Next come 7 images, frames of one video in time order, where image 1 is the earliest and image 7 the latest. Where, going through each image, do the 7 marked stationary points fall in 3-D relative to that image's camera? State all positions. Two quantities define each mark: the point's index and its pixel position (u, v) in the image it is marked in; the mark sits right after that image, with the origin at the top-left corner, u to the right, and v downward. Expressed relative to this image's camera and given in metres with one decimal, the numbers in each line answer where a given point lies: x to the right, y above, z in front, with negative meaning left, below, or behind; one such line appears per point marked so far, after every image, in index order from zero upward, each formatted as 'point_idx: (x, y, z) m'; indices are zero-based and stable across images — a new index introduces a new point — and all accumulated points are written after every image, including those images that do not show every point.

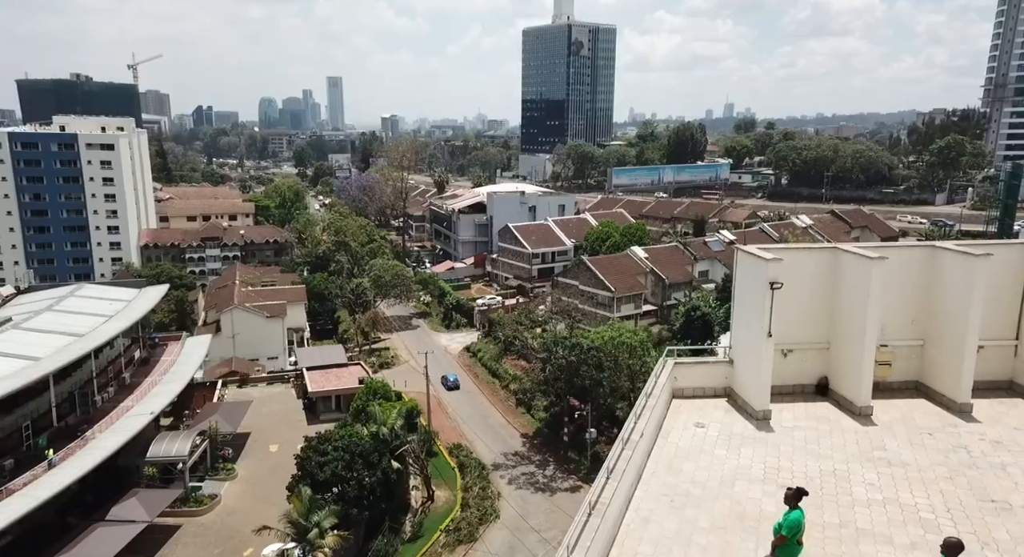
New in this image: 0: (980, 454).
0: (+4.4, -1.6, +6.4) m
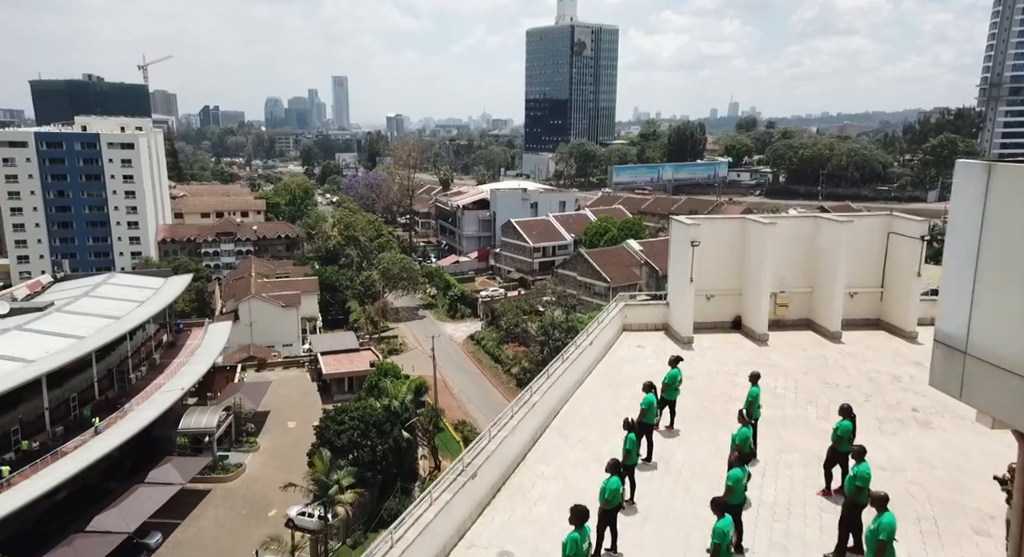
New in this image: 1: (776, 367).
0: (+4.2, -1.1, +9.1) m
1: (+3.4, -1.1, +8.9) m
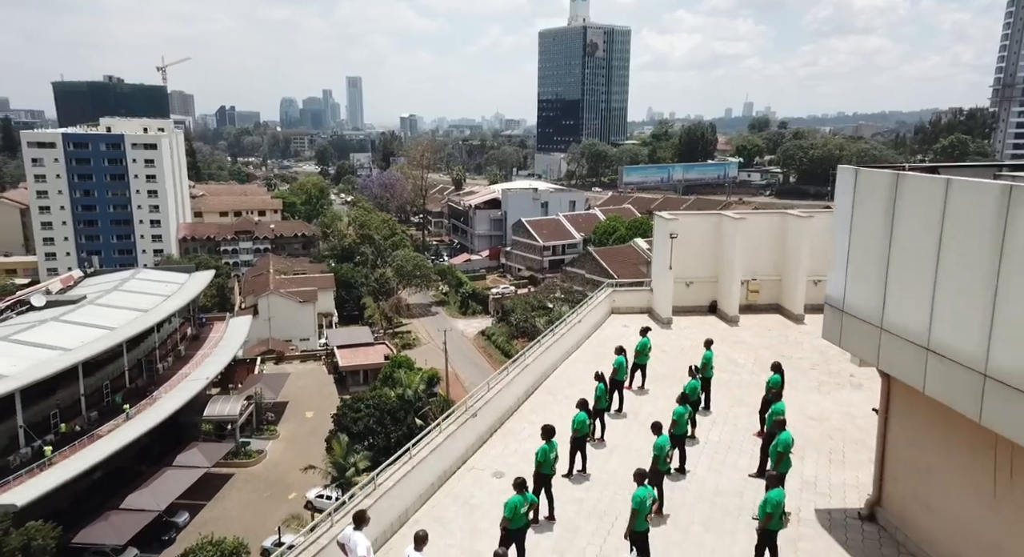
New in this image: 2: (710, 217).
0: (+4.2, -0.9, +10.4) m
1: (+3.4, -1.0, +10.3) m
2: (+3.3, +1.0, +11.5) m
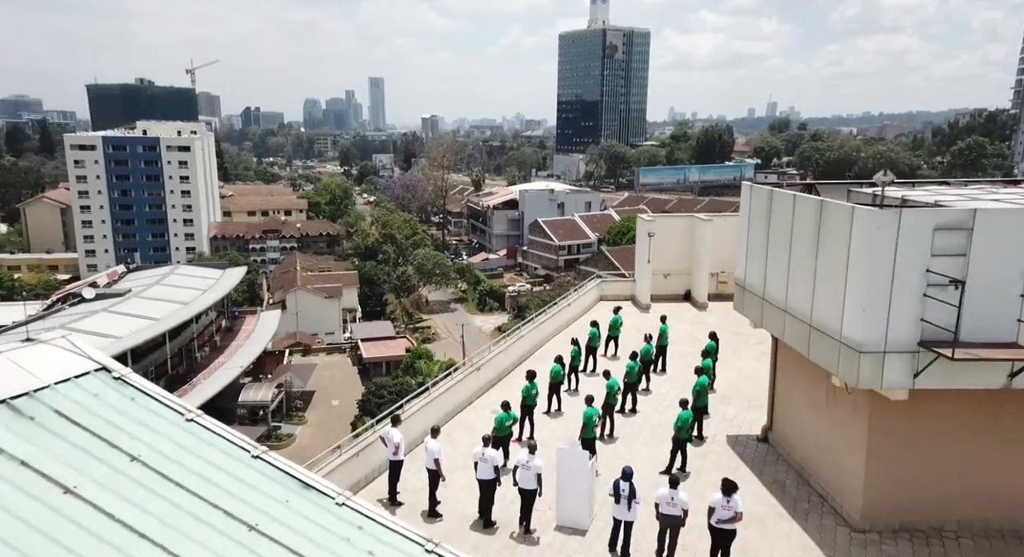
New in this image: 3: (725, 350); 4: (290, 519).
0: (+4.3, -0.7, +12.5) m
1: (+3.5, -0.8, +12.3) m
2: (+3.4, +1.2, +13.6) m
3: (+3.2, -1.1, +10.5) m
4: (-1.2, -1.3, +3.5) m
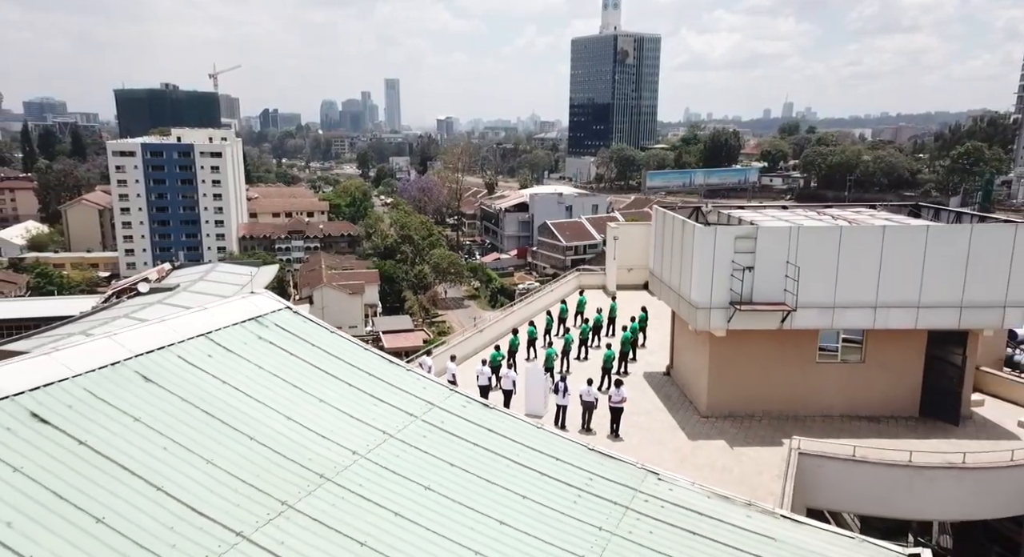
0: (+4.2, -0.6, +16.5) m
1: (+3.4, -0.6, +16.4) m
2: (+3.3, +1.3, +17.7) m
3: (+3.1, -0.9, +14.6) m
4: (-1.4, -1.1, +7.7) m
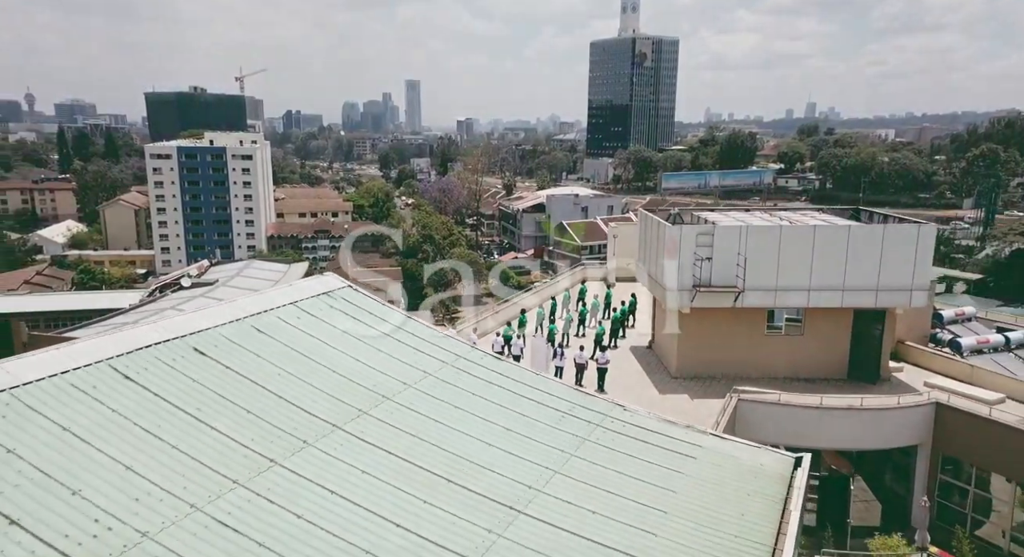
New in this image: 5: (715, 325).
0: (+4.5, -0.4, +19.0) m
1: (+3.7, -0.4, +18.9) m
2: (+3.7, +1.5, +20.1) m
3: (+3.4, -0.7, +17.1) m
4: (-1.3, -0.8, +10.3) m
5: (+3.6, -0.8, +12.3) m
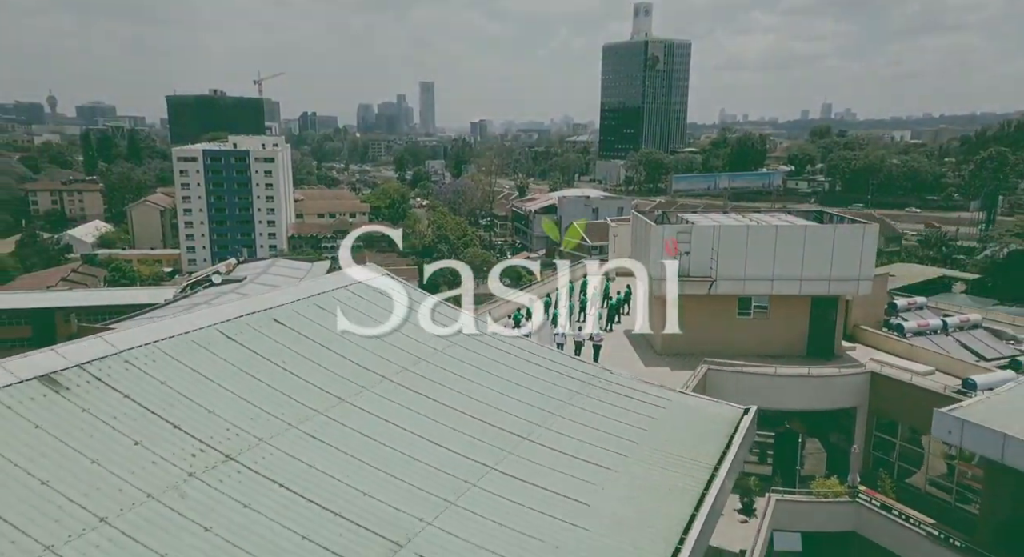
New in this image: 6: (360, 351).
0: (+4.9, -0.2, +21.2) m
1: (+4.0, -0.3, +21.1) m
2: (+4.1, +1.7, +22.3) m
3: (+3.7, -0.5, +19.3) m
4: (-1.2, -0.7, +12.7) m
5: (+3.8, -0.7, +14.5) m
6: (-2.3, -1.1, +10.3) m
